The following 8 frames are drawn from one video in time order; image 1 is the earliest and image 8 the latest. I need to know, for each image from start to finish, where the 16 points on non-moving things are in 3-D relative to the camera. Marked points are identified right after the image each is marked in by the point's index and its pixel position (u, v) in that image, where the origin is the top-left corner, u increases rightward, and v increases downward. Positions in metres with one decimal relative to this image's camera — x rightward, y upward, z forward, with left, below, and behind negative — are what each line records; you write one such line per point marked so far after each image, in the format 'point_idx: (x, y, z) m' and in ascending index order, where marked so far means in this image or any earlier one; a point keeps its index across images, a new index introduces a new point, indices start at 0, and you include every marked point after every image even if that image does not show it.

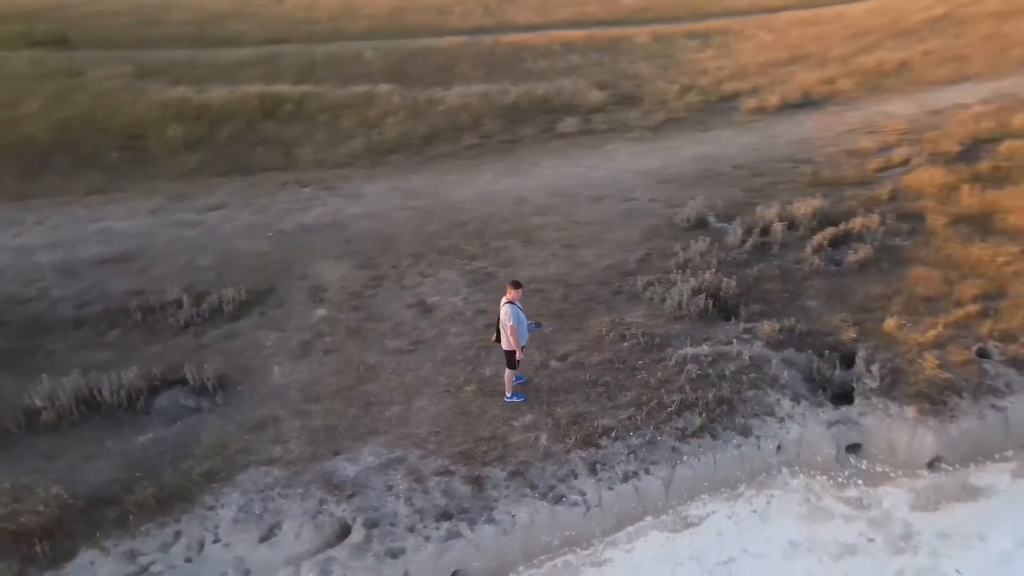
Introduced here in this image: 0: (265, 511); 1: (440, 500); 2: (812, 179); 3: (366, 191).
0: (-1.6, -1.5, +5.0) m
1: (-0.5, -1.4, +5.0) m
2: (+4.1, +1.5, +10.2) m
3: (-2.1, +1.4, +10.8) m
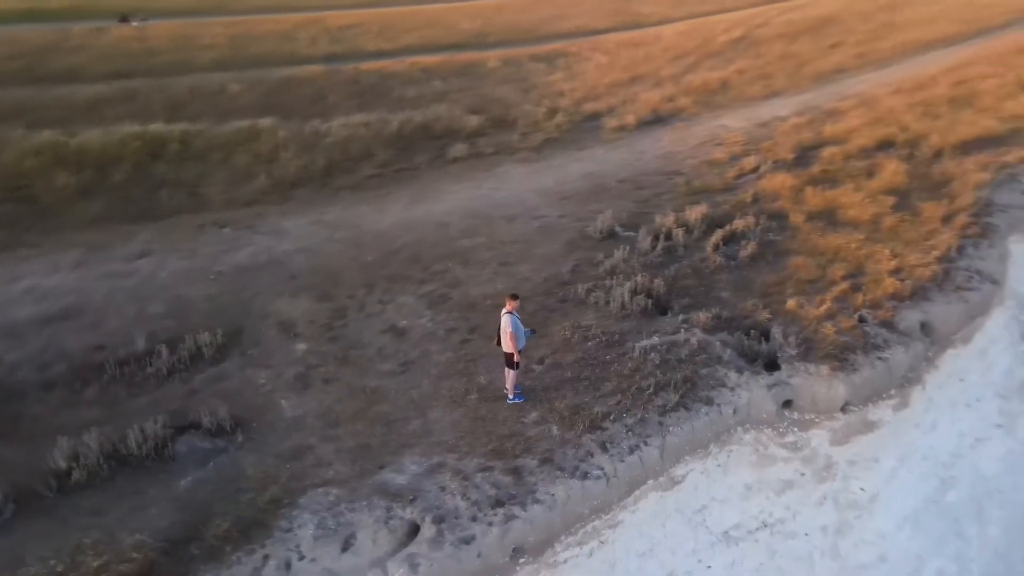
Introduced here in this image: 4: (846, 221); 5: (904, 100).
0: (-1.3, -1.8, +5.6) m
1: (-0.2, -1.6, +5.9) m
2: (+2.8, +1.6, +11.9) m
3: (-3.3, +0.9, +11.2) m
4: (+4.5, +0.9, +10.0) m
5: (+8.2, +3.9, +15.5) m
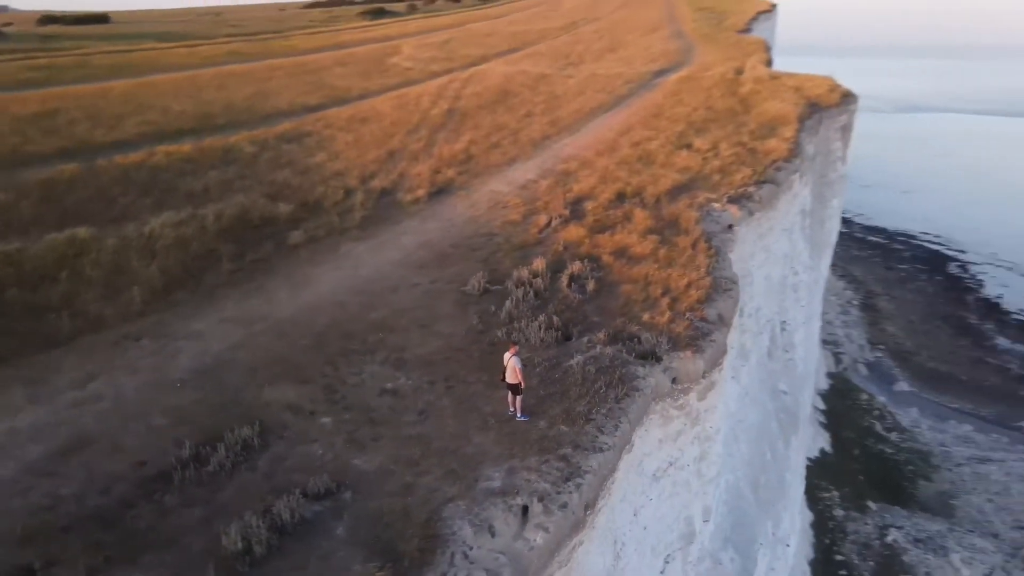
0: (-0.3, -2.5, +7.9) m
1: (+0.5, -2.2, +8.6) m
2: (-0.1, +0.9, +15.4) m
3: (-5.0, -0.7, +12.0) m
4: (+2.4, +0.6, +14.5) m
5: (+2.8, +3.6, +21.1) m
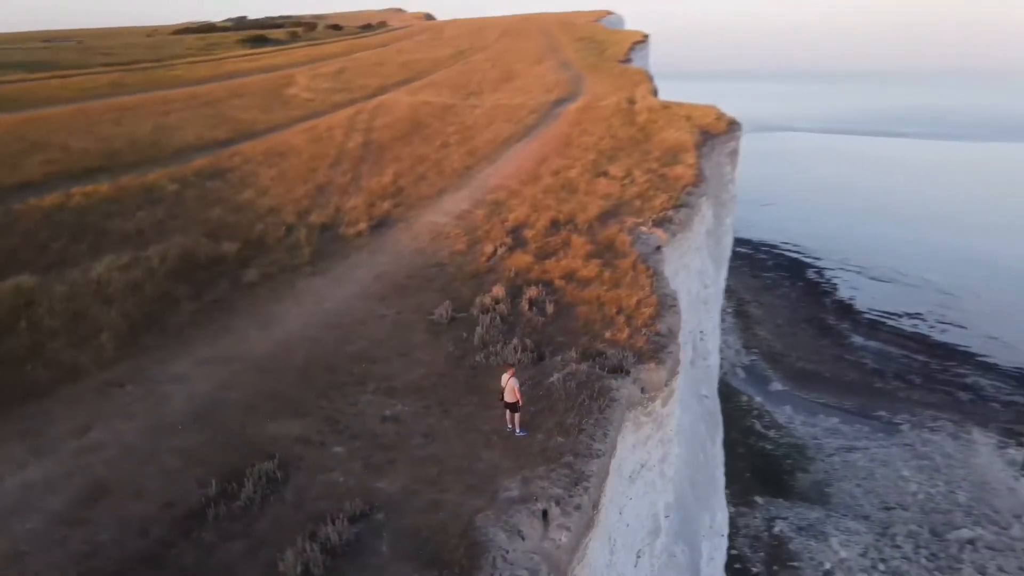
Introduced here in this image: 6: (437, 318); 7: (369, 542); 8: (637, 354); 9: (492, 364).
0: (0.0, -2.8, +8.7) m
1: (+0.7, -2.5, +9.6) m
2: (-1.1, +0.3, +16.3) m
3: (-5.4, -1.4, +12.1) m
4: (+1.5, +0.2, +15.7) m
5: (+0.7, +3.0, +22.4) m
6: (-1.4, -0.6, +14.1) m
7: (-1.6, -2.9, +8.4) m
8: (+2.2, -1.1, +12.7) m
9: (-0.3, -1.3, +12.5) m
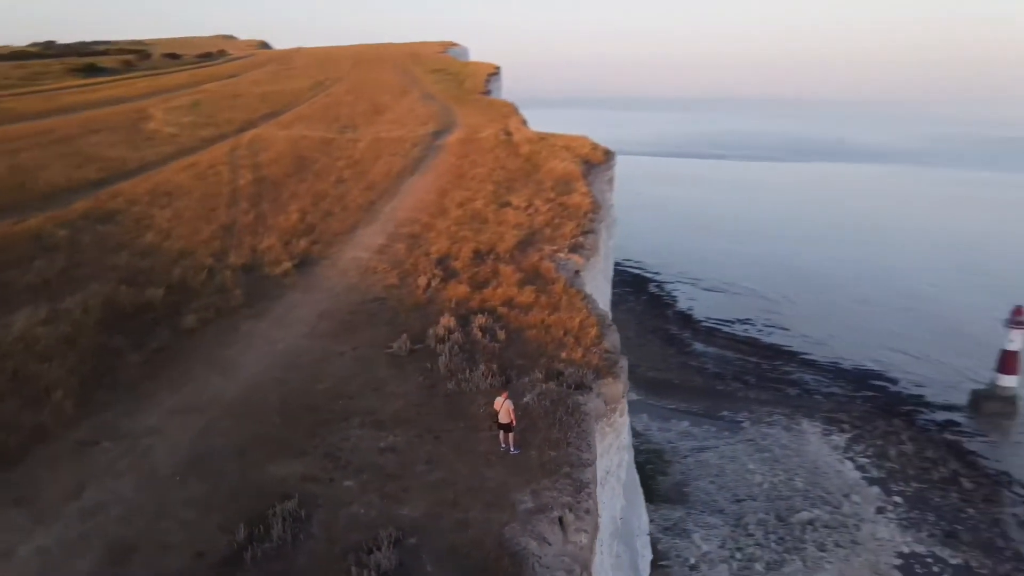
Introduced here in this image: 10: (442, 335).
0: (+0.3, -3.2, +9.6) m
1: (+0.8, -2.8, +10.5) m
2: (-2.4, -0.5, +16.8) m
3: (-5.7, -2.2, +11.8) m
4: (+0.2, -0.4, +16.8) m
5: (-2.1, +2.1, +23.2) m
6: (-2.3, -1.2, +14.6) m
7: (-1.2, -3.3, +8.9) m
8: (+1.6, -1.5, +13.9) m
9: (-0.8, -1.8, +13.2) m
10: (-1.4, -1.0, +15.2) m
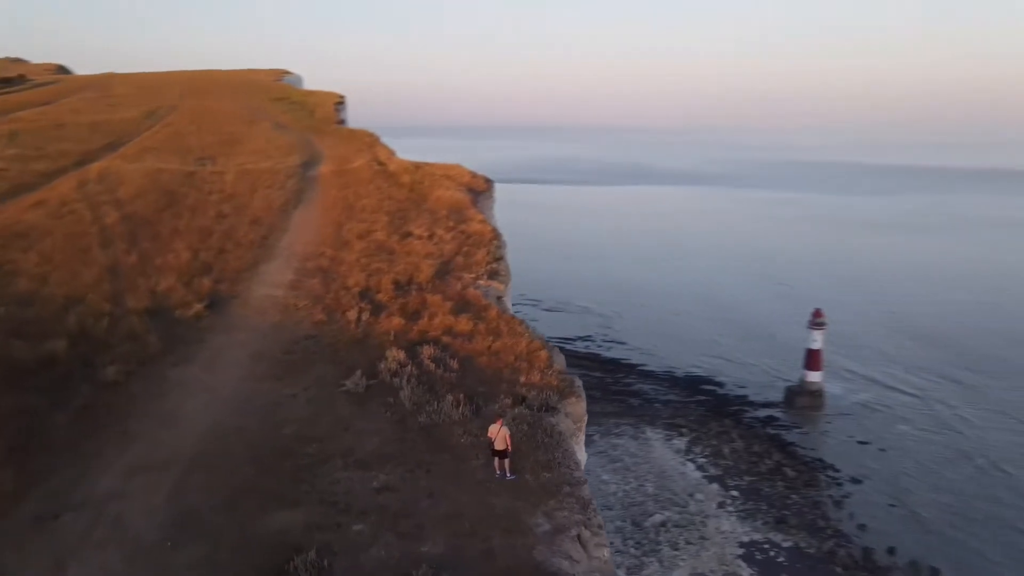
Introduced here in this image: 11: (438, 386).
0: (+0.7, -3.5, +9.8) m
1: (+0.9, -3.2, +10.8) m
2: (-3.7, -1.3, +16.4) m
3: (-5.7, -2.9, +10.7) m
4: (-1.1, -1.0, +16.9) m
5: (-4.9, +1.0, +22.8) m
6: (-3.1, -1.9, +14.2) m
7: (-0.6, -3.7, +8.8) m
8: (+0.9, -2.0, +14.4) m
9: (-1.3, -2.4, +13.1) m
10: (-2.4, -1.6, +14.9) m
11: (-1.5, -1.9, +14.4) m
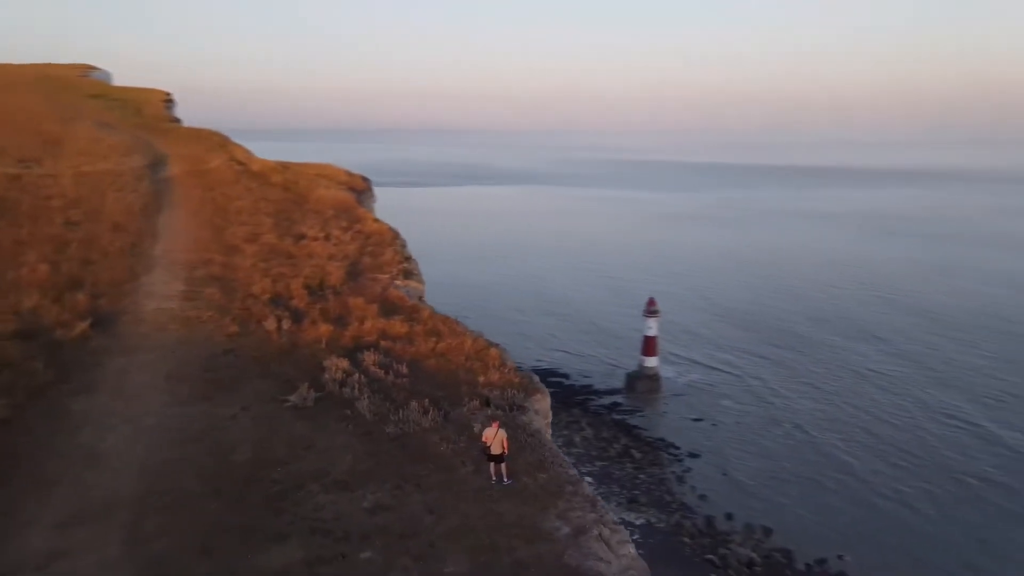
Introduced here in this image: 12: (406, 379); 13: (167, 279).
0: (+1.0, -3.4, +9.3) m
1: (+1.0, -3.0, +10.4) m
2: (-4.8, -1.4, +14.8) m
3: (-5.5, -3.1, +8.8) m
4: (-2.4, -1.0, +15.9) m
5: (-7.4, +0.8, +20.8) m
6: (-3.7, -2.0, +12.8) m
7: (0.0, -3.6, +8.1) m
8: (+0.1, -1.9, +13.8) m
9: (-1.7, -2.4, +12.2) m
10: (-3.2, -1.7, +13.7) m
11: (-2.1, -1.9, +13.3) m
12: (-2.0, -1.7, +13.9) m
13: (-9.1, +0.3, +19.5) m
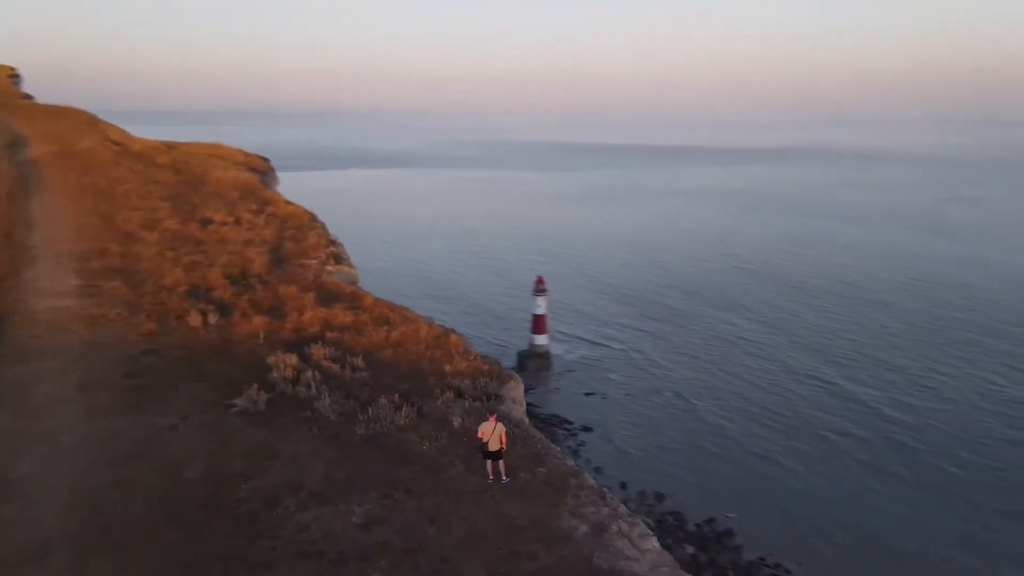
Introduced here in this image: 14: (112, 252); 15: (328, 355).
0: (+1.2, -3.1, +8.6) m
1: (+1.1, -2.7, +9.6) m
2: (-5.4, -1.2, +13.0) m
3: (-5.1, -3.0, +7.1) m
4: (-3.2, -0.7, +14.5) m
5: (-9.0, +1.0, +18.5) m
6: (-4.0, -1.8, +11.3) m
7: (+0.4, -3.4, +7.2) m
8: (-0.4, -1.5, +12.9) m
9: (-1.9, -2.1, +10.9) m
10: (-3.6, -1.5, +12.2) m
11: (-2.6, -1.7, +12.0) m
12: (-2.5, -1.5, +12.6) m
13: (-10.4, +0.4, +16.9) m
14: (-9.9, +0.9, +18.3) m
15: (-3.2, -1.2, +13.0) m
